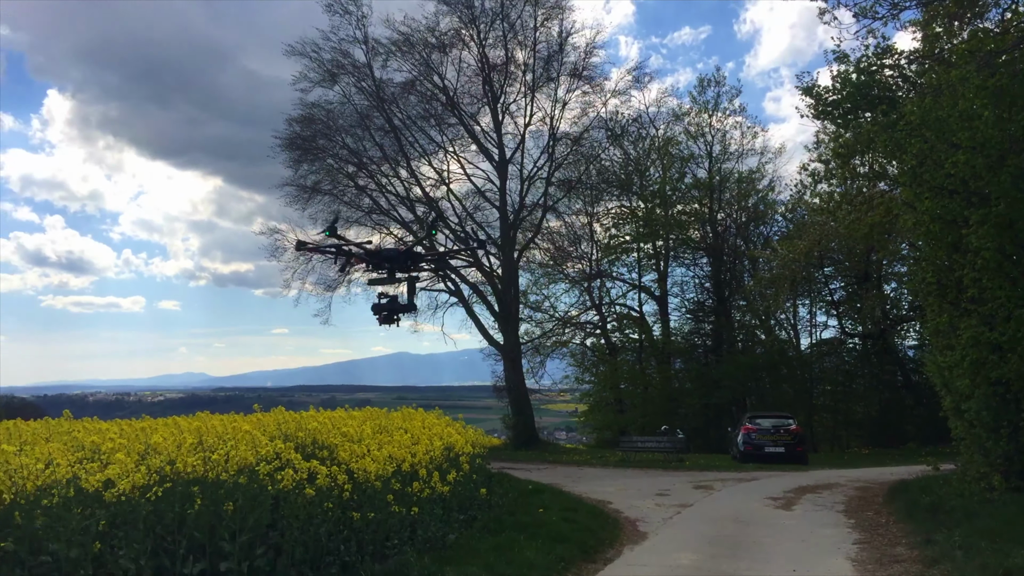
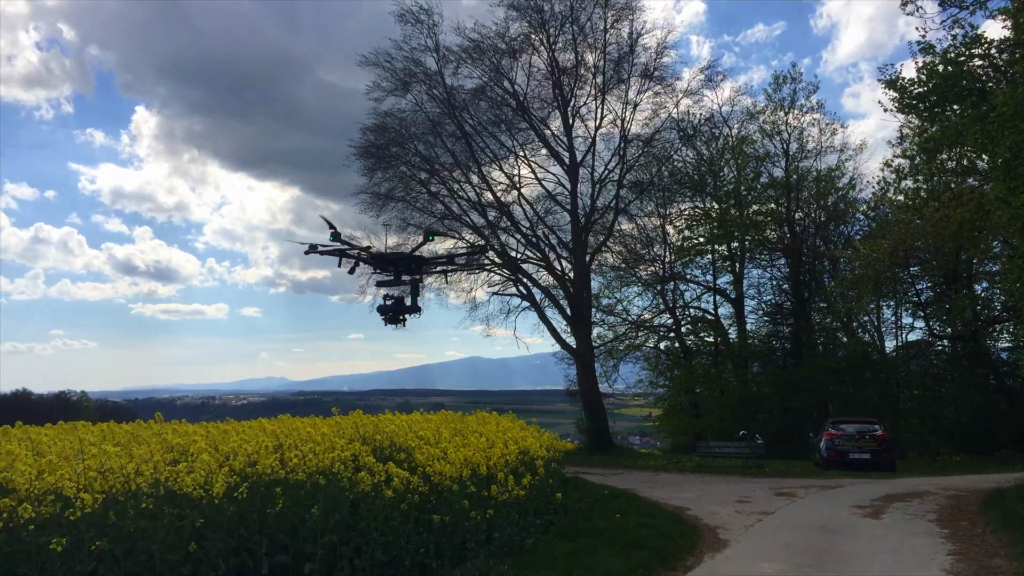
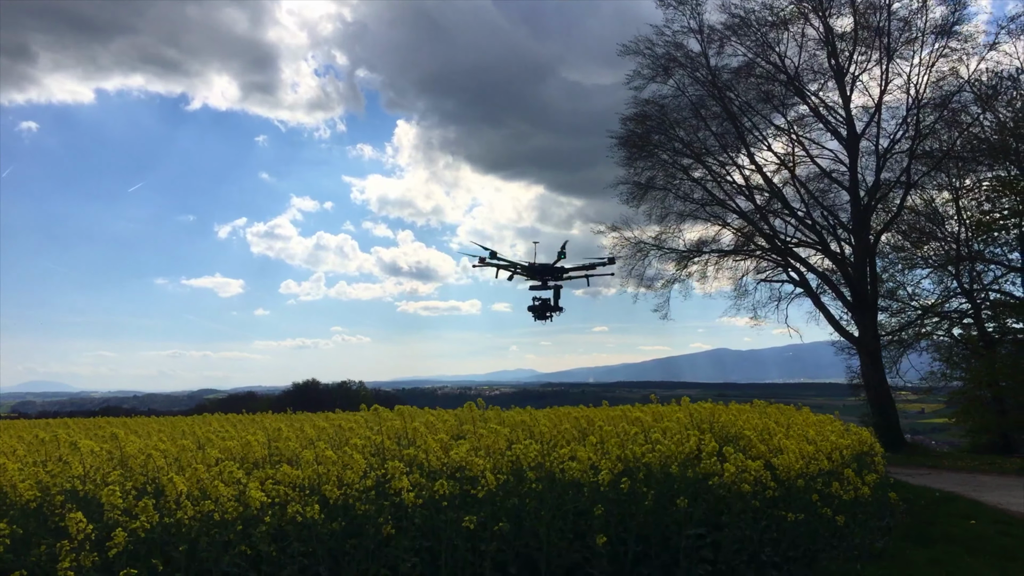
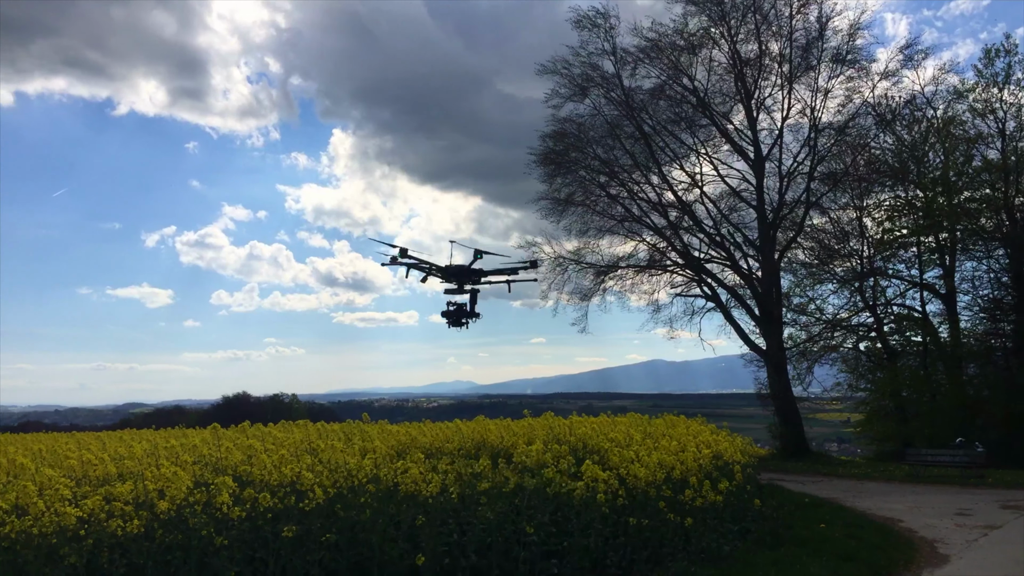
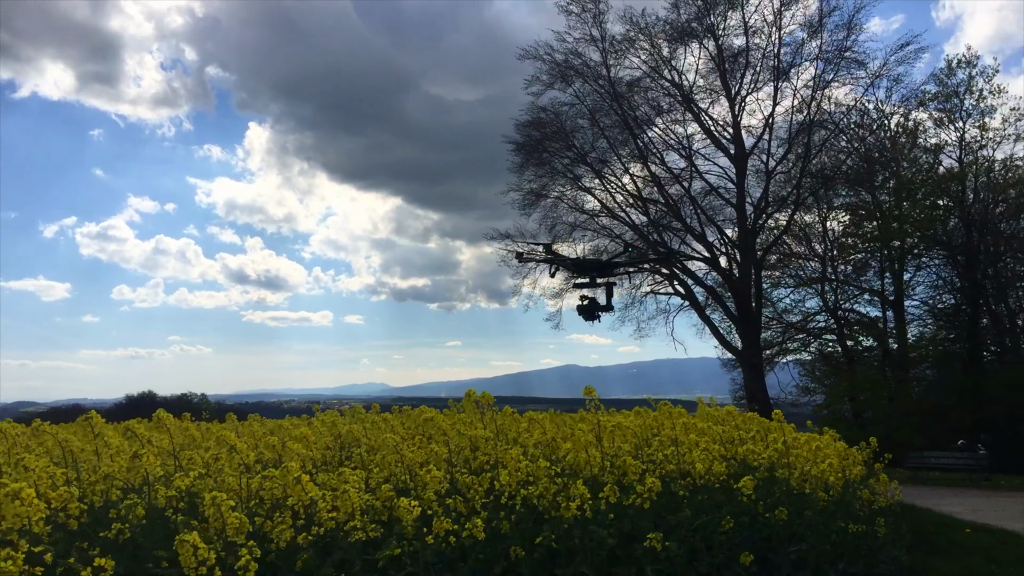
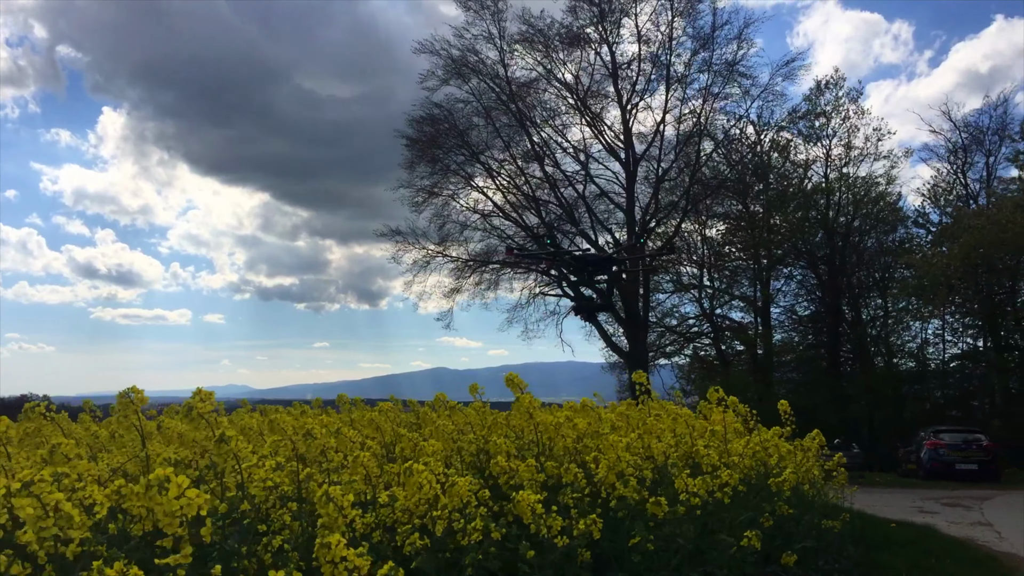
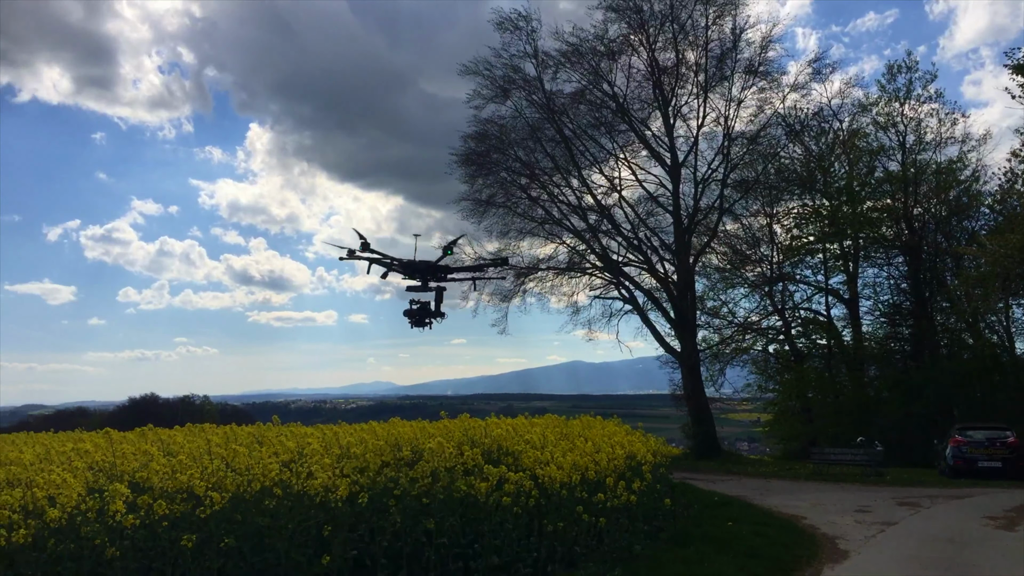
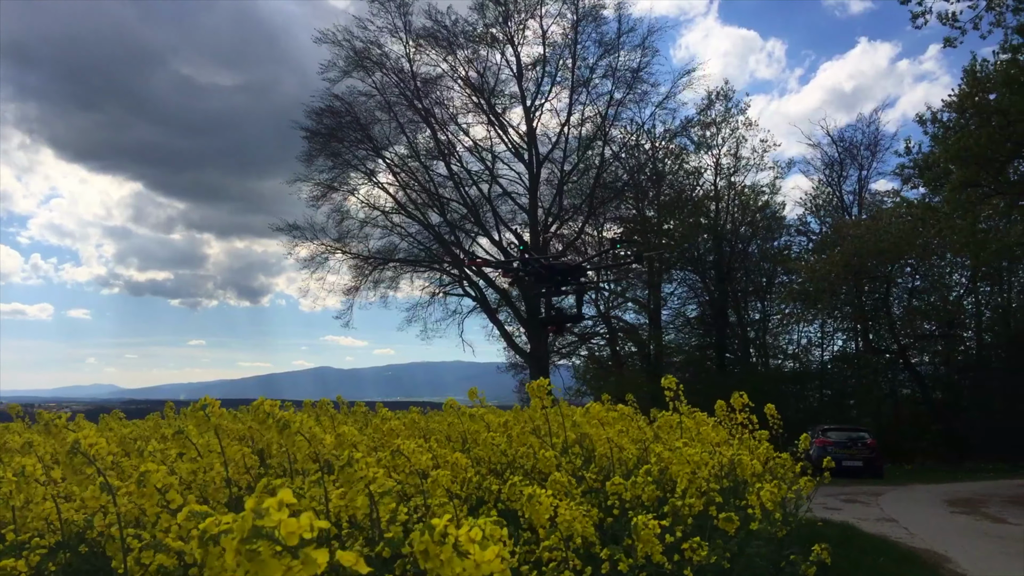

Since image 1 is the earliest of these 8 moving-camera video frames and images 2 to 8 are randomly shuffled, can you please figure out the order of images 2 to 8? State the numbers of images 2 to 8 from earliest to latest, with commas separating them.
2, 7, 4, 3, 5, 6, 8
